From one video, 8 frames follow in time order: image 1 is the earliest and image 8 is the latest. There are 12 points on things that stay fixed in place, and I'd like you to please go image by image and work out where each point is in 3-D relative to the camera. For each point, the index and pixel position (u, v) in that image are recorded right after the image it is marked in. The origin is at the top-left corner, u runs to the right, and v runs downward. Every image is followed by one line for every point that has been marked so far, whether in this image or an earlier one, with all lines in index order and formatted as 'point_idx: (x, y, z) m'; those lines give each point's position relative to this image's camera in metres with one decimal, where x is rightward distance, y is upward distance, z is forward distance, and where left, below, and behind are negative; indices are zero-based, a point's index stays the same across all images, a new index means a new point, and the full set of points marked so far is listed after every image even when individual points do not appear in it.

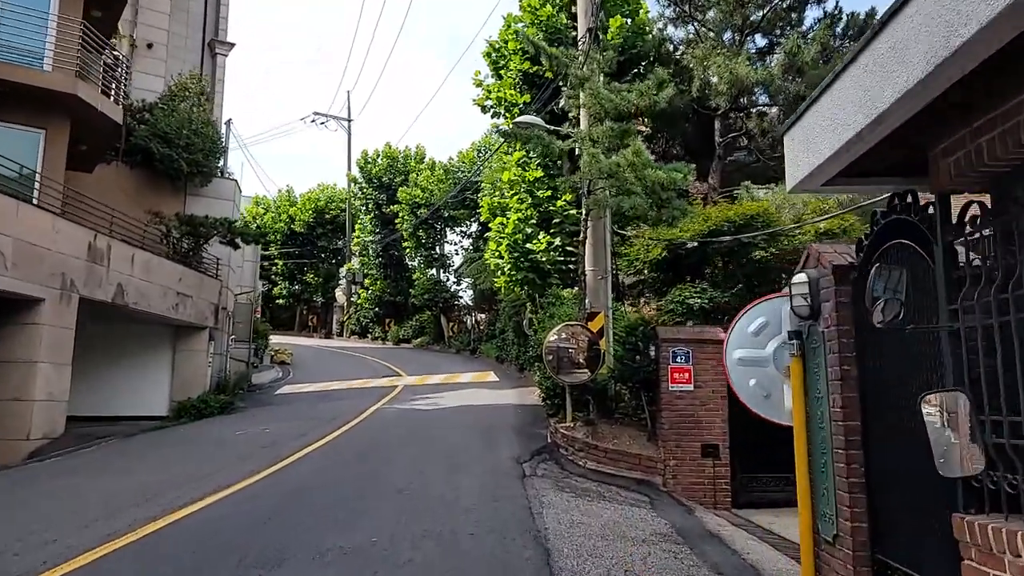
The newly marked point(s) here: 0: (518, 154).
0: (+0.2, +4.3, +20.0) m
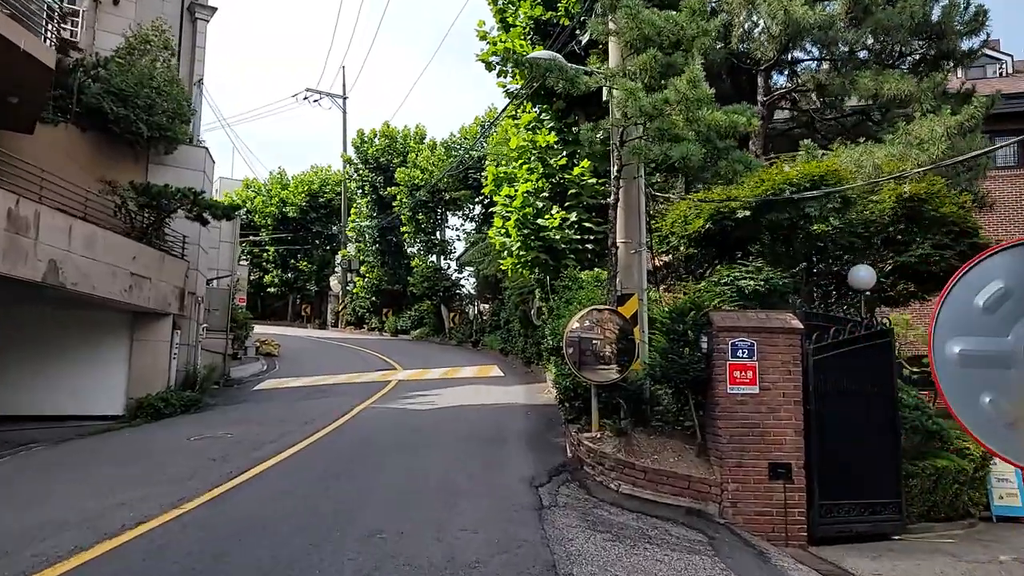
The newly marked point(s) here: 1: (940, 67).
0: (+0.4, +4.8, +17.5) m
1: (+10.1, +5.2, +14.9) m
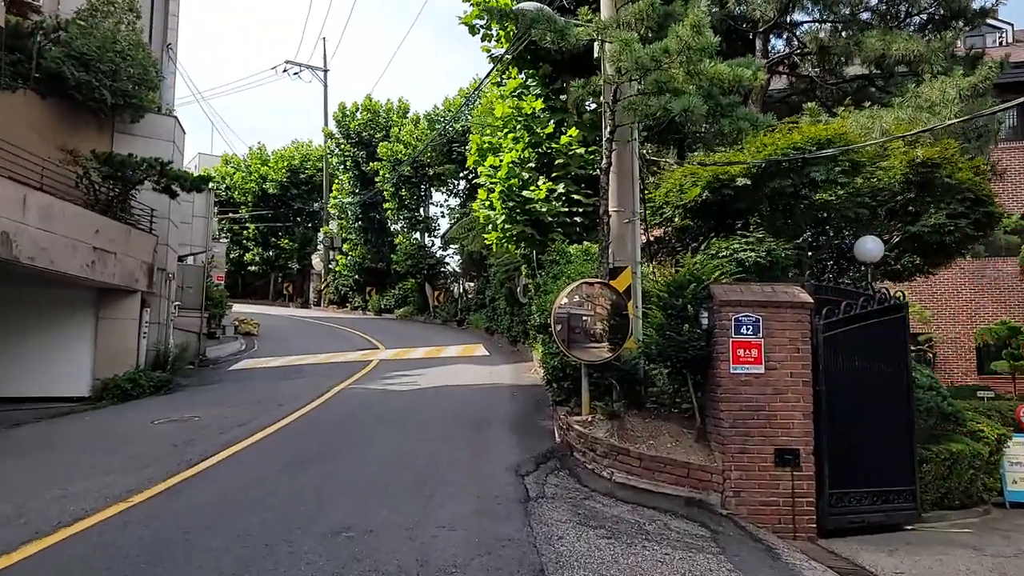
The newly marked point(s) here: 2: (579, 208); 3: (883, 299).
0: (0.0, +5.4, +16.6) m
1: (+9.8, +5.8, +14.1) m
2: (+1.7, +2.0, +15.8) m
3: (+5.0, -0.2, +8.4) m
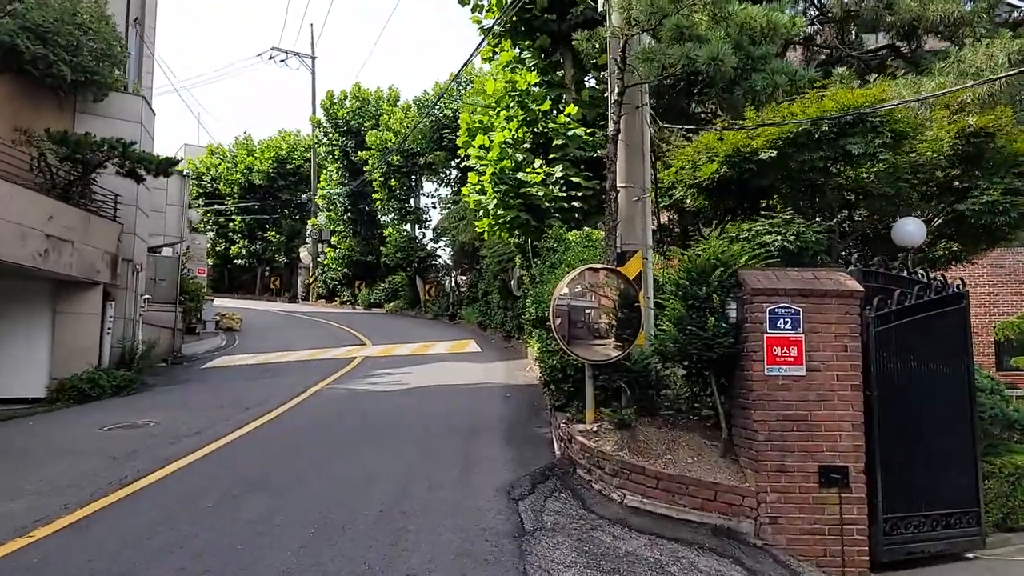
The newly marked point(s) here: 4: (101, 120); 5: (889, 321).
0: (-0.1, +5.6, +15.2) m
1: (+9.6, +6.0, +12.9) m
2: (+1.5, +2.2, +14.5) m
3: (+4.9, 0.0, +7.1) m
4: (-12.4, +5.1, +19.2) m
5: (+4.0, -0.3, +6.6) m
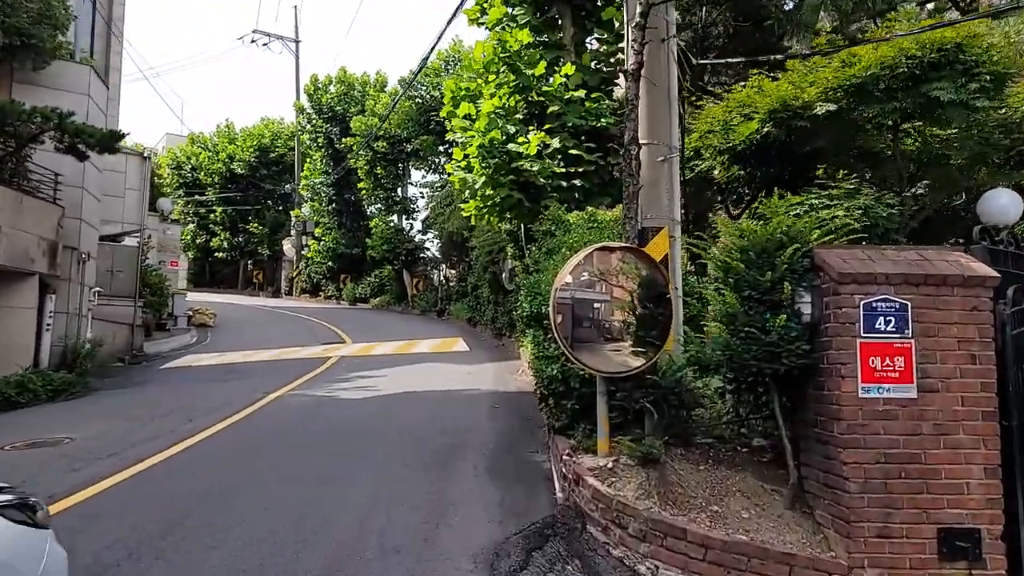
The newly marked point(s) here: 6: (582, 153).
0: (-0.3, +5.8, +13.2) m
1: (+9.5, +6.2, +10.9) m
2: (+1.3, +2.4, +12.6) m
3: (+4.8, +0.1, +5.2) m
4: (-12.6, +5.3, +17.1) m
5: (+3.9, -0.2, +4.7) m
6: (+1.4, +2.7, +12.5) m
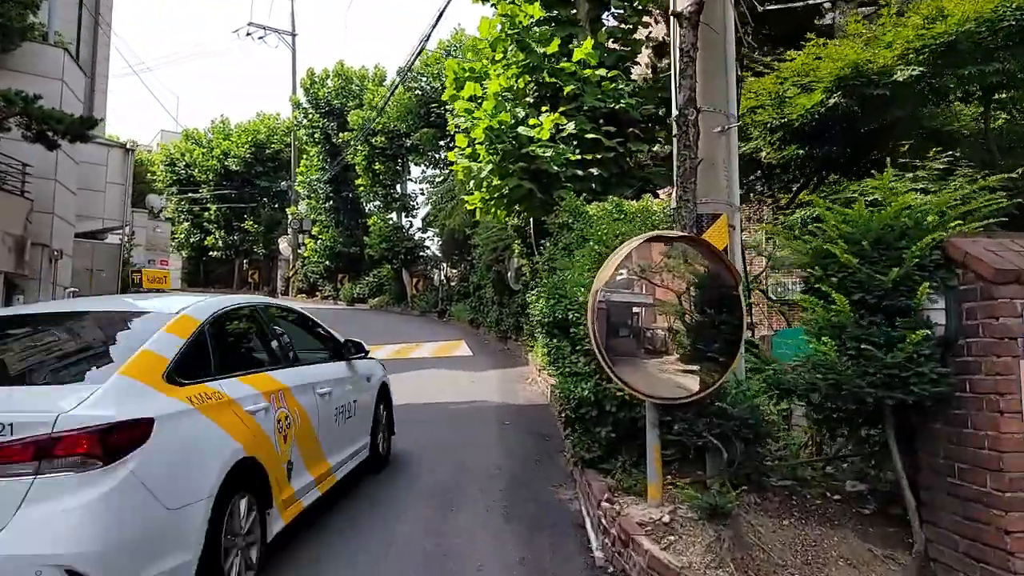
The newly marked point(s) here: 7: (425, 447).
0: (-0.1, +5.8, +12.0) m
1: (+9.7, +6.2, +9.7) m
2: (+1.5, +2.4, +11.3) m
3: (+4.9, +0.1, +4.0) m
4: (-12.4, +5.3, +15.8) m
5: (+4.1, -0.2, +3.5) m
6: (+1.6, +2.7, +11.2) m
7: (-1.0, -2.1, +7.8) m
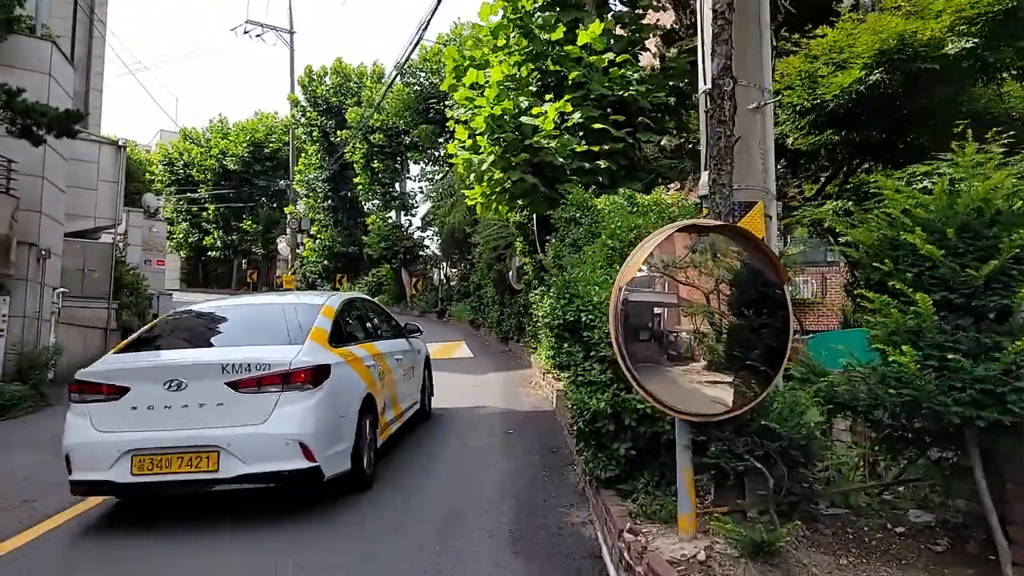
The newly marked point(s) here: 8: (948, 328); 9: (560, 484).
0: (-0.1, +5.8, +11.3) m
1: (+9.7, +6.2, +9.1) m
2: (+1.5, +2.4, +10.7) m
3: (+5.0, +0.1, +3.3) m
4: (-12.4, +5.3, +15.2) m
5: (+4.1, -0.2, +2.8) m
6: (+1.6, +2.7, +10.6) m
7: (-1.0, -2.1, +7.2) m
8: (+2.2, -0.2, +3.2) m
9: (+0.5, -2.0, +6.5) m
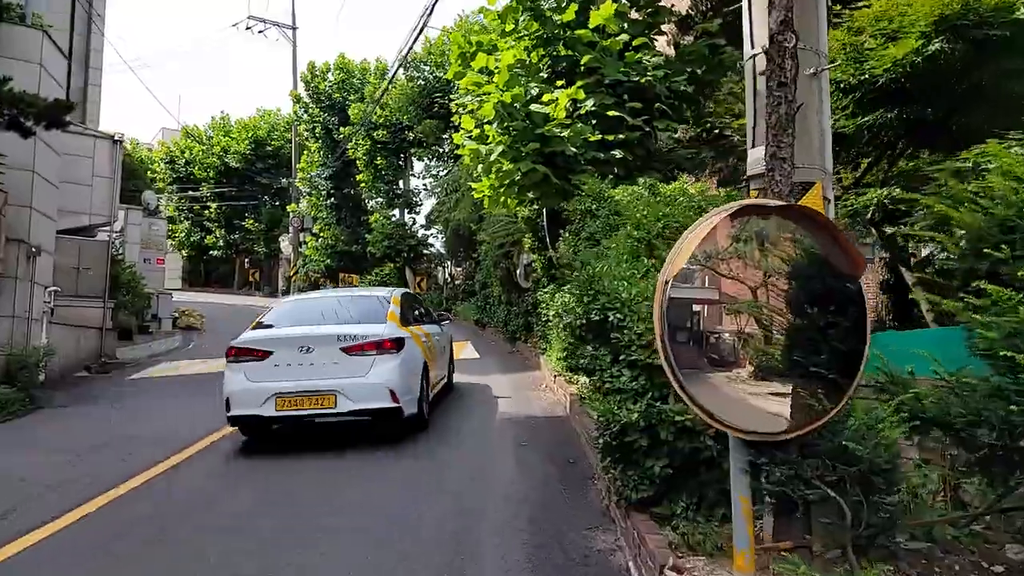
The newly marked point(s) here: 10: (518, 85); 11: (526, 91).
0: (+0.1, +5.9, +10.7) m
1: (+9.9, +6.2, +8.4) m
2: (+1.7, +2.4, +10.1) m
3: (+5.1, +0.2, +2.7) m
4: (-12.2, +5.3, +14.7) m
5: (+4.2, -0.2, +2.2) m
6: (+1.8, +2.7, +10.0) m
7: (-0.8, -2.1, +6.6) m
8: (+2.3, -0.1, +2.6) m
9: (+0.6, -2.0, +5.9) m
10: (+0.1, +3.3, +10.1) m
11: (+0.2, +3.2, +10.1) m
